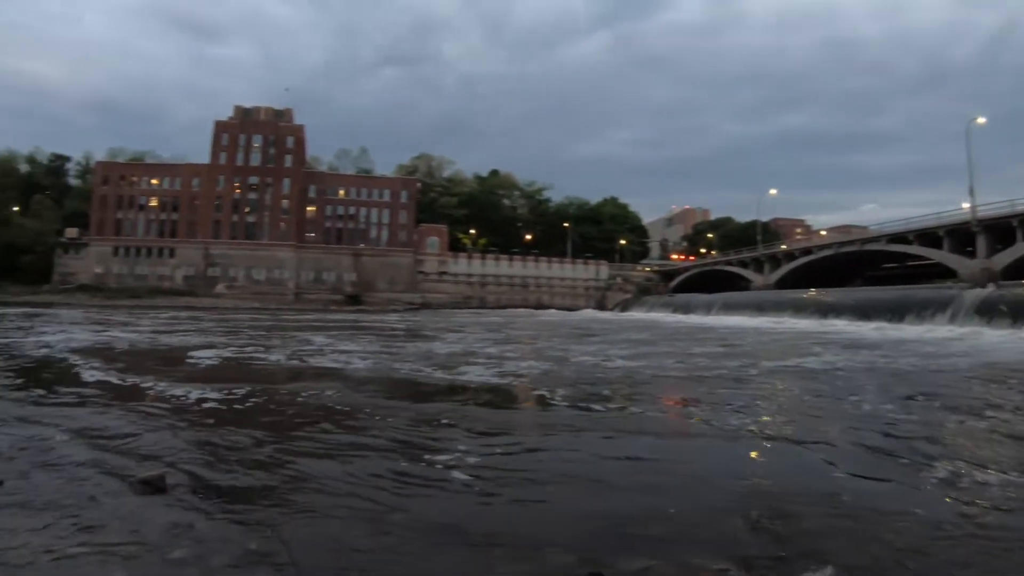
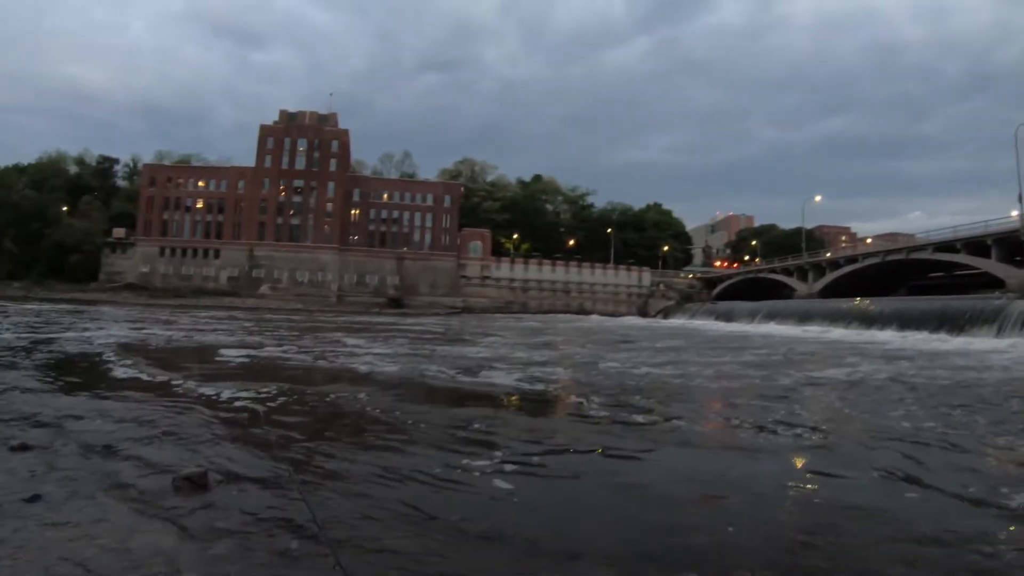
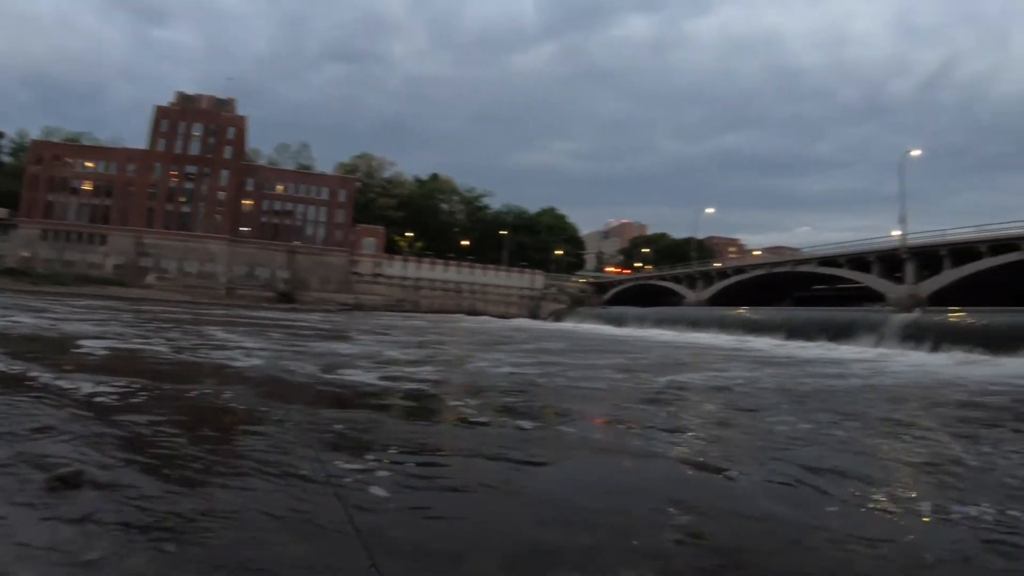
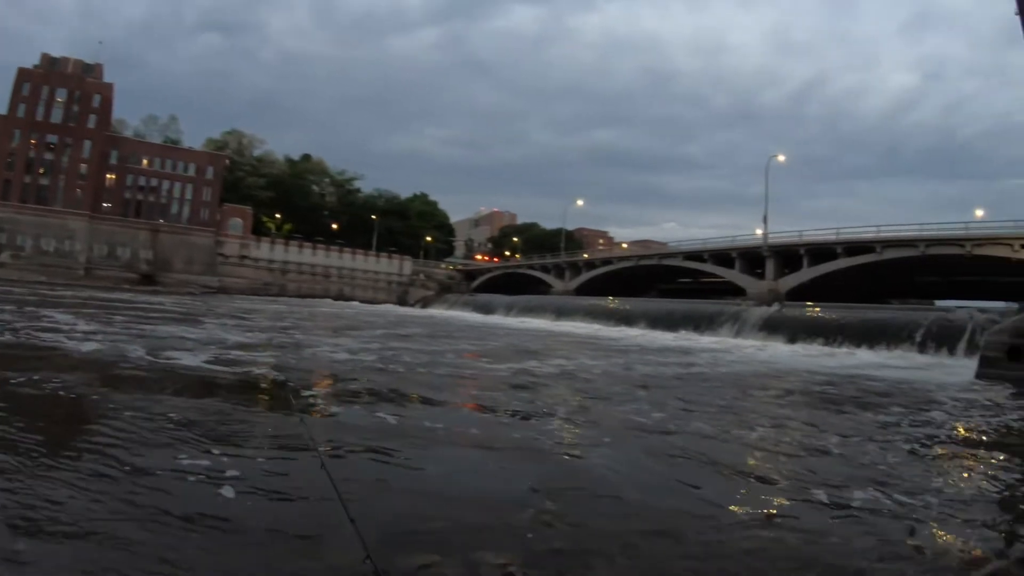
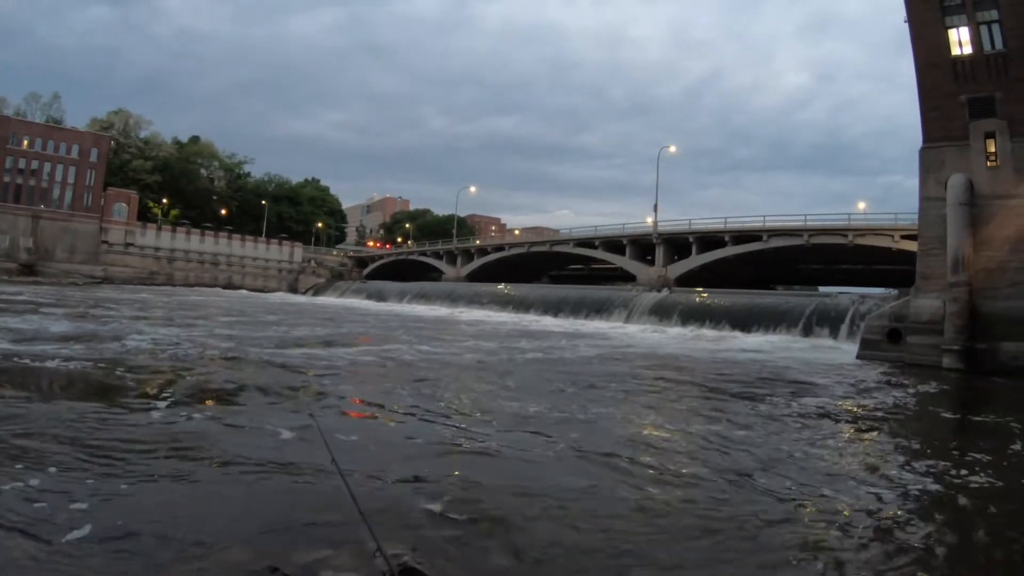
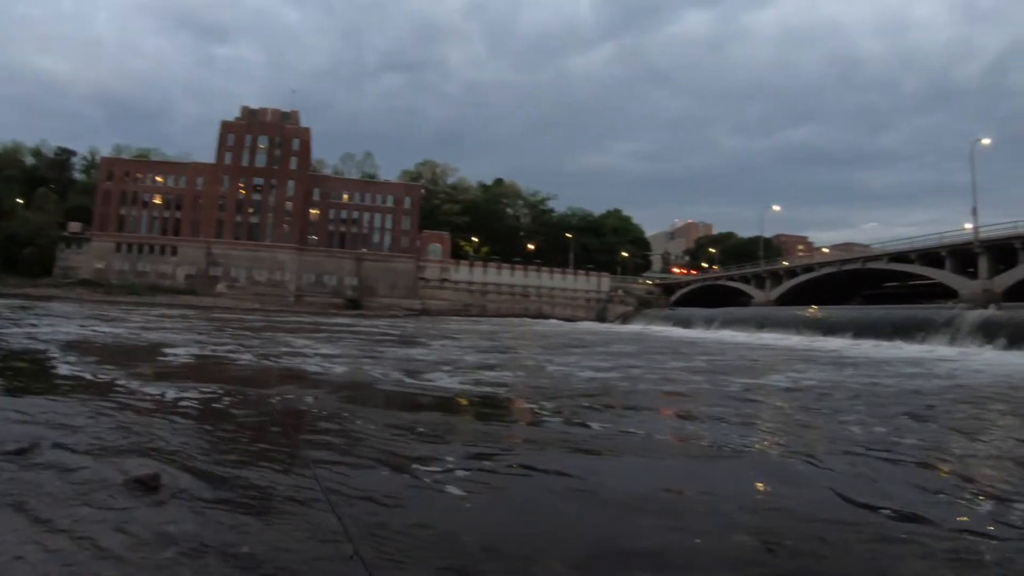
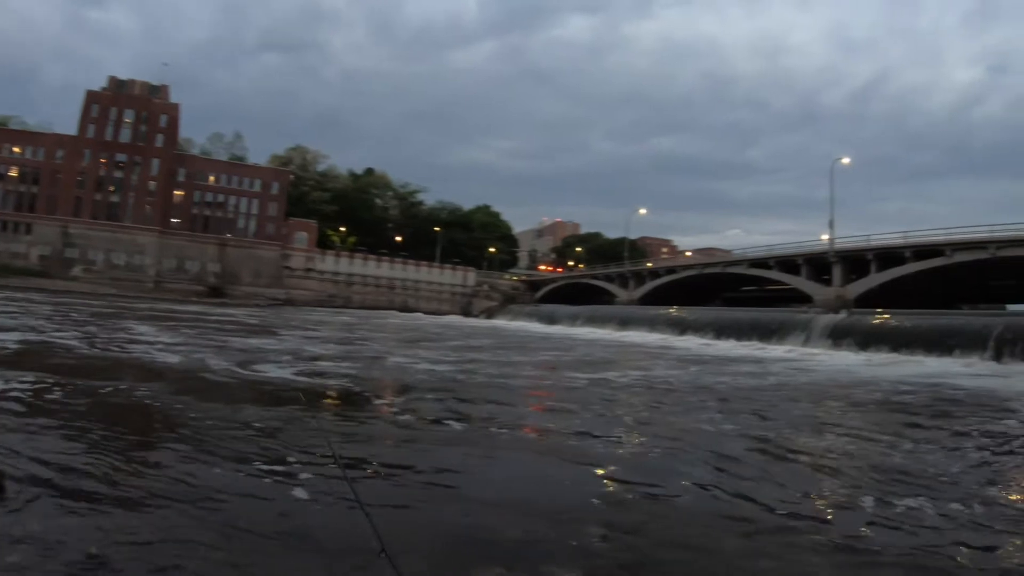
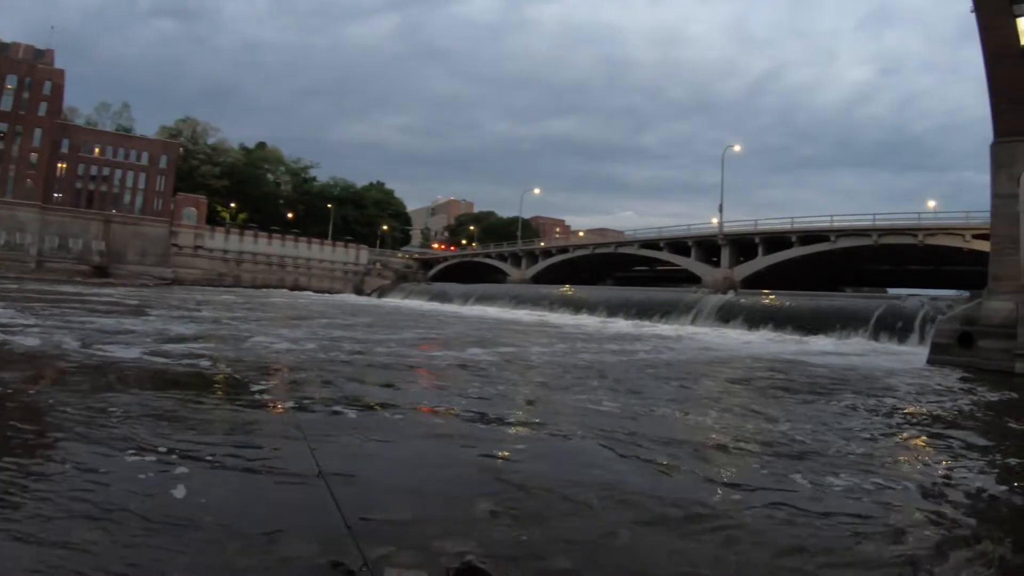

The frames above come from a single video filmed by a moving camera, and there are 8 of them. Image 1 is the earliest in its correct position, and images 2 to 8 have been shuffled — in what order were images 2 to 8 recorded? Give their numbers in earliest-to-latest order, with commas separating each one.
2, 6, 3, 7, 4, 8, 5
